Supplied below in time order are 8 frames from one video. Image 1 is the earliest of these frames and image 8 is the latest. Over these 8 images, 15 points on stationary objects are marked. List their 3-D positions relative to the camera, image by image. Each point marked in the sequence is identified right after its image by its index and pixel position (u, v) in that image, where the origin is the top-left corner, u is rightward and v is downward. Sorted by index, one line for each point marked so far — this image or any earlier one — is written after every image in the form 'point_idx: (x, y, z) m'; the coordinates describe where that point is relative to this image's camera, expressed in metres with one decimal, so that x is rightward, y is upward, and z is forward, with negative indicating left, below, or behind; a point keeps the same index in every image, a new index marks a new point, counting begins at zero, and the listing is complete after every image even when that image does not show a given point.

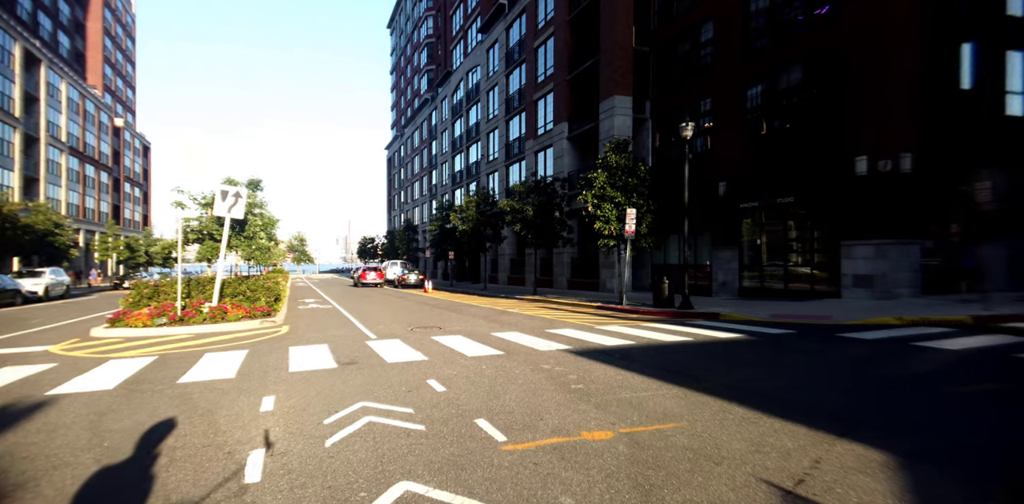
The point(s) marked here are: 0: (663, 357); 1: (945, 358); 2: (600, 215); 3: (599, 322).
0: (+2.0, -1.4, +7.1) m
1: (+6.3, -1.5, +7.7) m
2: (+2.8, +1.2, +16.9) m
3: (+2.2, -1.8, +13.1) m
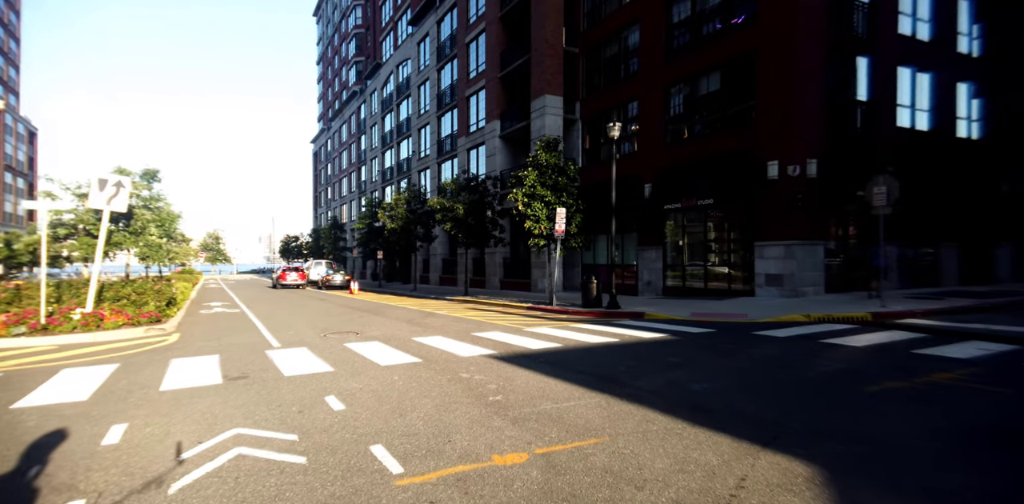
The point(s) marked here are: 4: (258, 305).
0: (+1.0, -1.4, +6.8) m
1: (+5.1, -1.5, +7.9) m
2: (+0.6, +1.2, +16.6) m
3: (+0.4, -1.7, +12.8) m
4: (-8.5, -1.8, +17.8) m
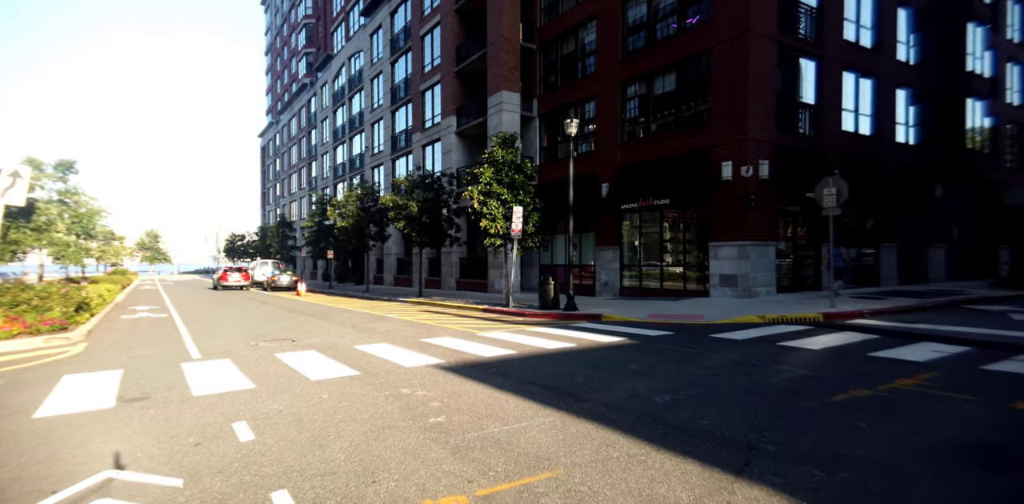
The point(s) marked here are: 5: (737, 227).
0: (+0.3, -1.4, +6.3) m
1: (+4.4, -1.5, +7.7) m
2: (-0.8, +1.2, +16.0) m
3: (-0.7, -1.8, +12.3) m
4: (-9.9, -1.8, +16.5) m
5: (+6.5, +0.7, +15.3) m
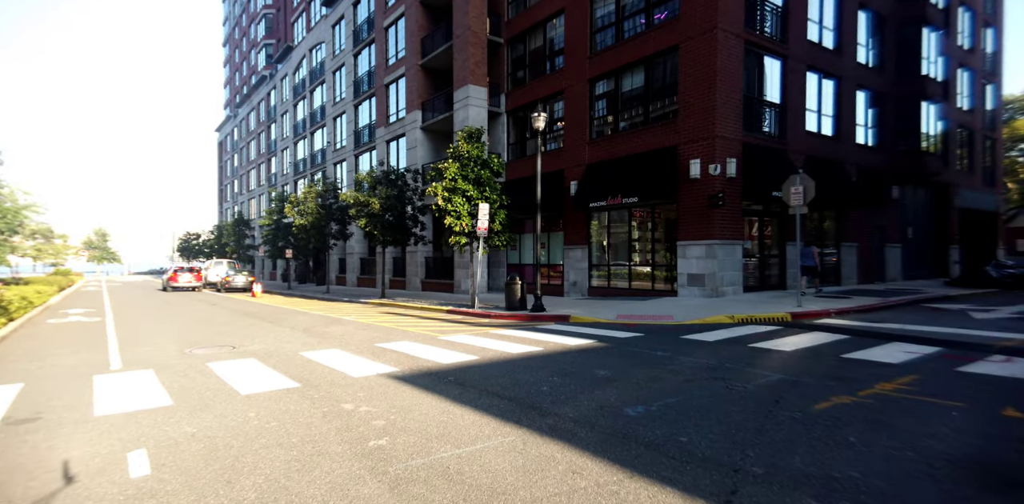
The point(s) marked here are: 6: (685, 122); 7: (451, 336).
0: (-0.1, -1.4, +5.8) m
1: (+3.9, -1.5, +7.5) m
2: (-1.8, +1.2, +15.4) m
3: (-1.5, -1.7, +11.7) m
4: (-10.9, -1.7, +15.4) m
5: (+5.5, +0.7, +15.1) m
6: (+5.1, +3.9, +15.7) m
7: (-1.2, -1.6, +10.3) m
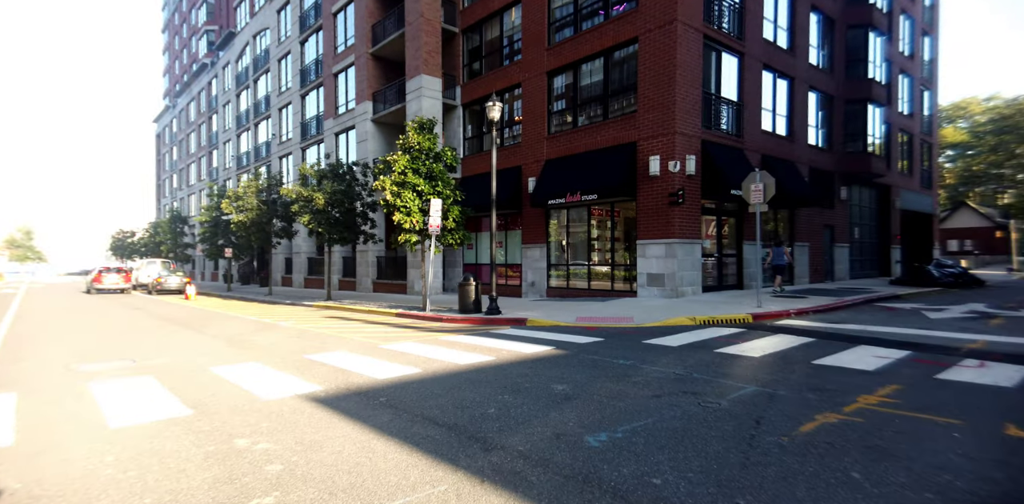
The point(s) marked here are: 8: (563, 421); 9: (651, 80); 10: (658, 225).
0: (-0.6, -1.4, +5.0) m
1: (+3.2, -1.5, +6.9) m
2: (-3.0, +1.2, +14.5) m
3: (-2.5, -1.7, +10.7) m
4: (-12.2, -1.7, +13.7) m
5: (+4.2, +0.8, +14.6) m
6: (+3.8, +3.9, +15.2) m
7: (-2.0, -1.6, +9.4) m
8: (+0.4, -1.4, +4.3) m
9: (+4.0, +4.9, +15.2) m
10: (+4.1, +0.8, +14.8) m
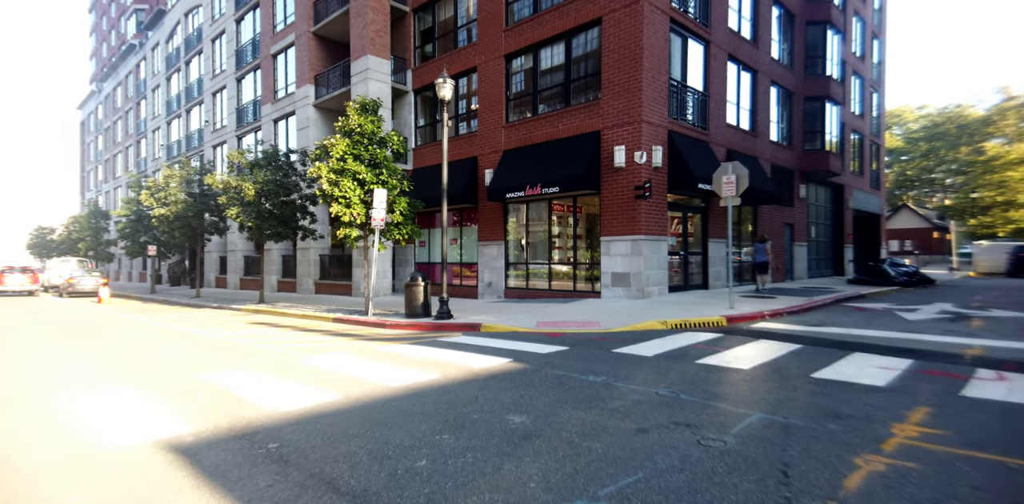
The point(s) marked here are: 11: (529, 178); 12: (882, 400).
0: (-1.0, -1.3, +3.6) m
1: (+2.6, -1.4, +5.9) m
2: (-4.2, +1.3, +12.9) m
3: (-3.3, -1.6, +9.2) m
4: (-13.2, -1.6, +11.4) m
5: (+3.0, +0.8, +13.6) m
6: (+2.6, +3.9, +14.2) m
7: (-2.8, -1.5, +7.9) m
8: (+0.1, -1.3, +3.0) m
9: (+2.8, +5.0, +14.1) m
10: (+2.9, +0.8, +13.8) m
11: (+0.5, +2.1, +15.4) m
12: (+3.3, -1.3, +4.7) m
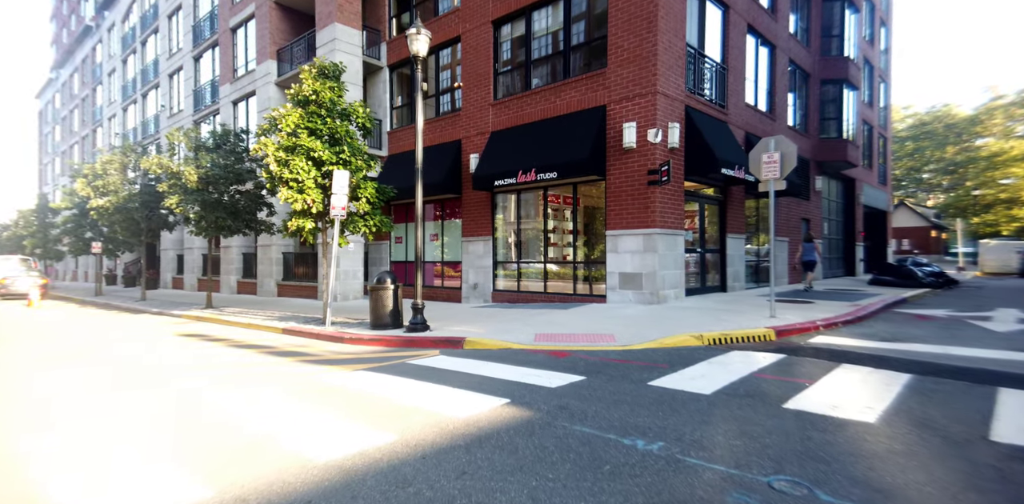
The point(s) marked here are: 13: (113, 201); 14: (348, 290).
0: (-1.0, -1.2, +1.4) m
1: (+2.6, -1.3, +3.7) m
2: (-4.4, +1.4, +10.5) m
3: (-3.4, -1.5, +6.9) m
4: (-13.4, -1.5, +8.8) m
5: (+2.8, +0.9, +11.5) m
6: (+2.4, +4.0, +12.0) m
7: (-2.9, -1.5, +5.6) m
8: (+0.2, -1.2, +0.8) m
9: (+2.5, +5.1, +12.0) m
10: (+2.7, +0.9, +11.7) m
11: (+0.2, +2.2, +13.2) m
12: (+3.3, -1.3, +2.6) m
13: (-13.9, +1.8, +18.6) m
14: (-5.4, -1.2, +17.3) m
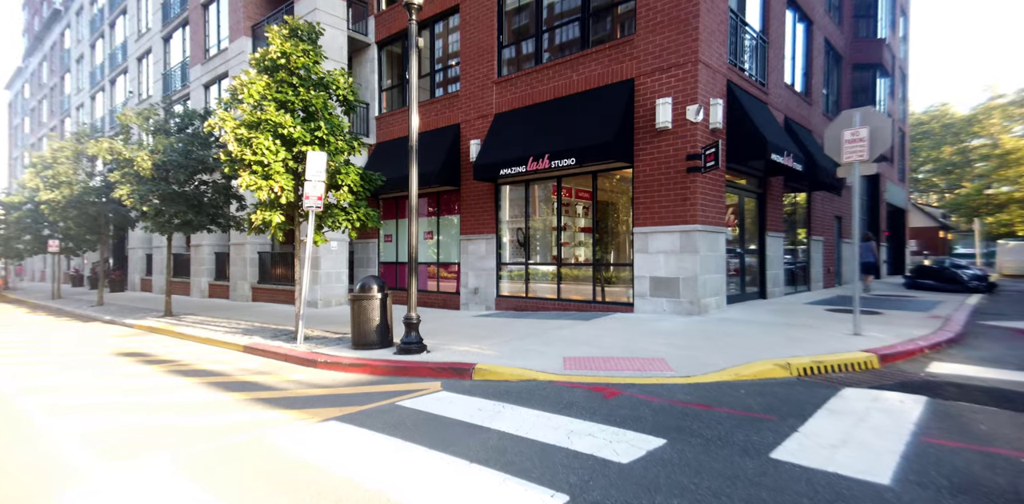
0: (-0.6, -1.2, -0.6) m
1: (+3.0, -1.3, +1.8) m
2: (-4.1, +1.4, +8.5) m
3: (-3.1, -1.5, +4.9) m
4: (-13.1, -1.5, +6.6) m
5: (+3.0, +0.9, +9.6) m
6: (+2.6, +4.0, +10.2) m
7: (-2.5, -1.5, +3.6) m
8: (+0.6, -1.2, -1.1) m
9: (+2.8, +5.0, +10.1) m
10: (+2.9, +0.9, +9.8) m
11: (+0.4, +2.2, +11.3) m
12: (+3.7, -1.3, +0.7) m
13: (-13.8, +1.9, +16.5) m
14: (-5.3, -1.2, +15.3) m
